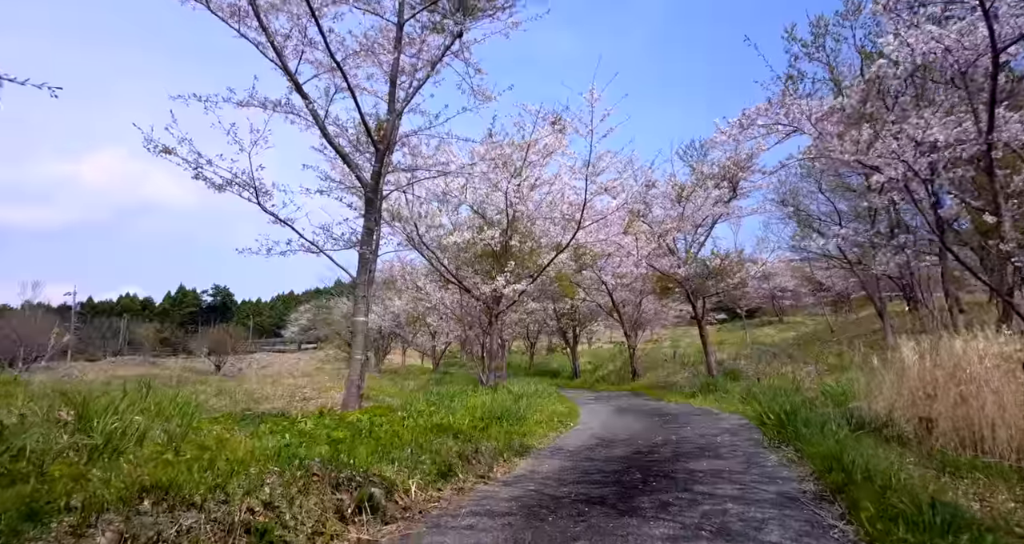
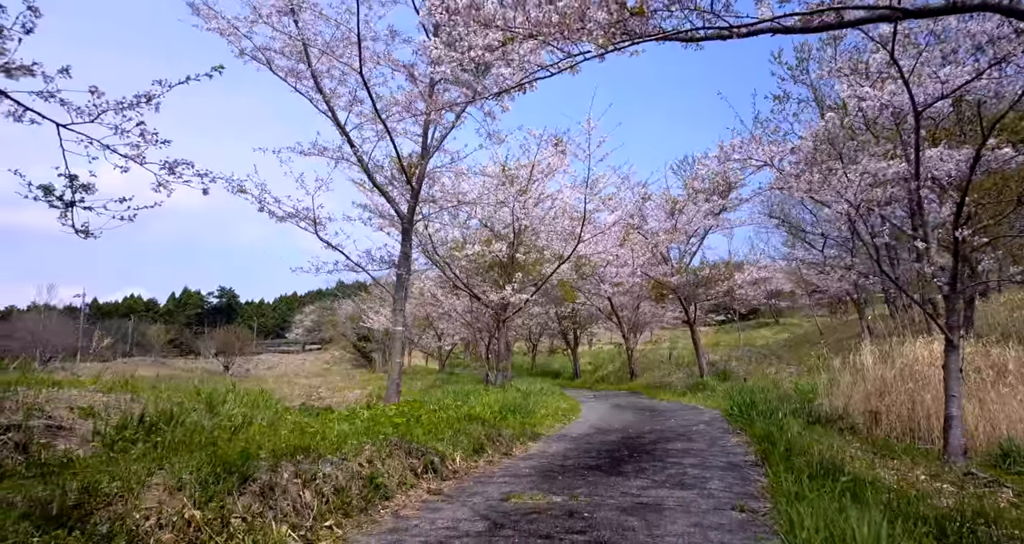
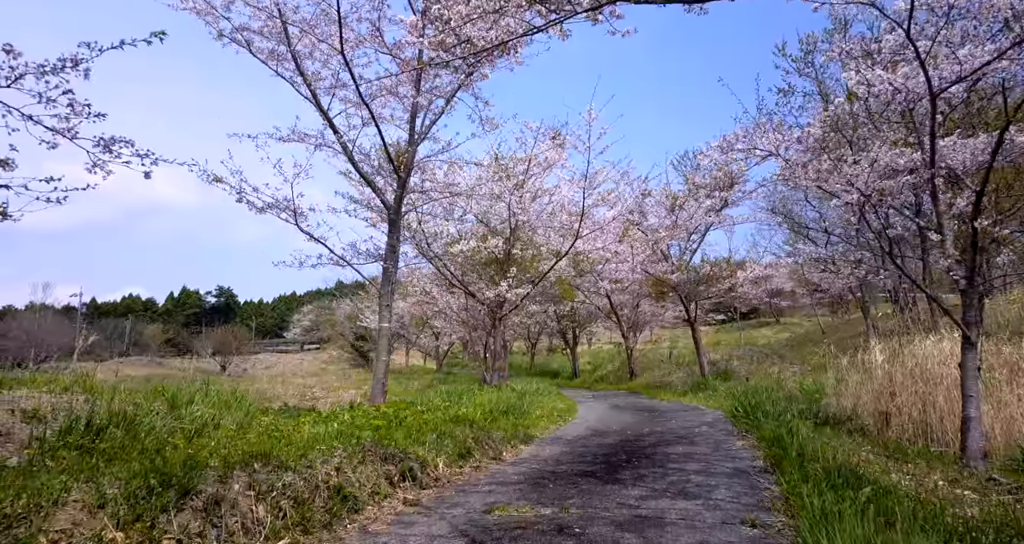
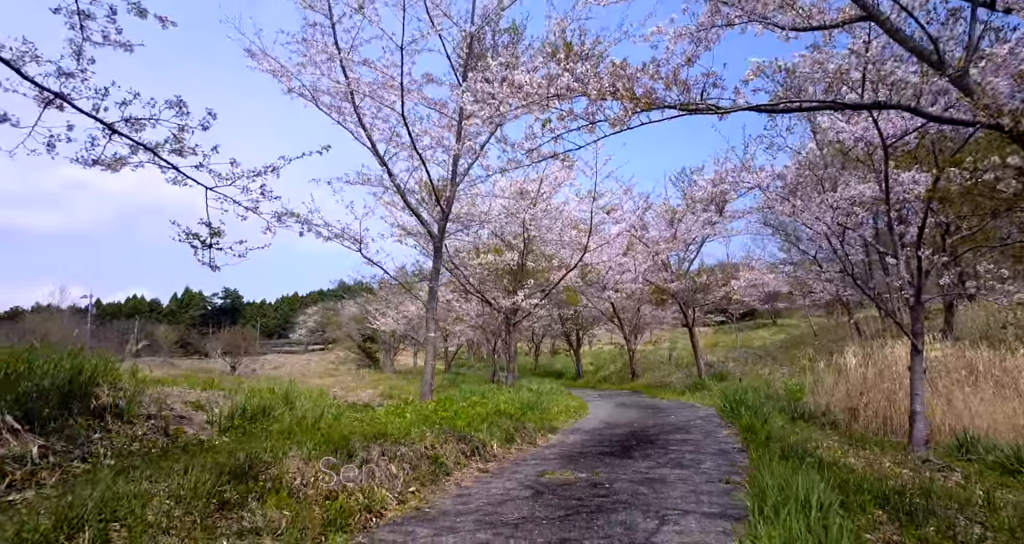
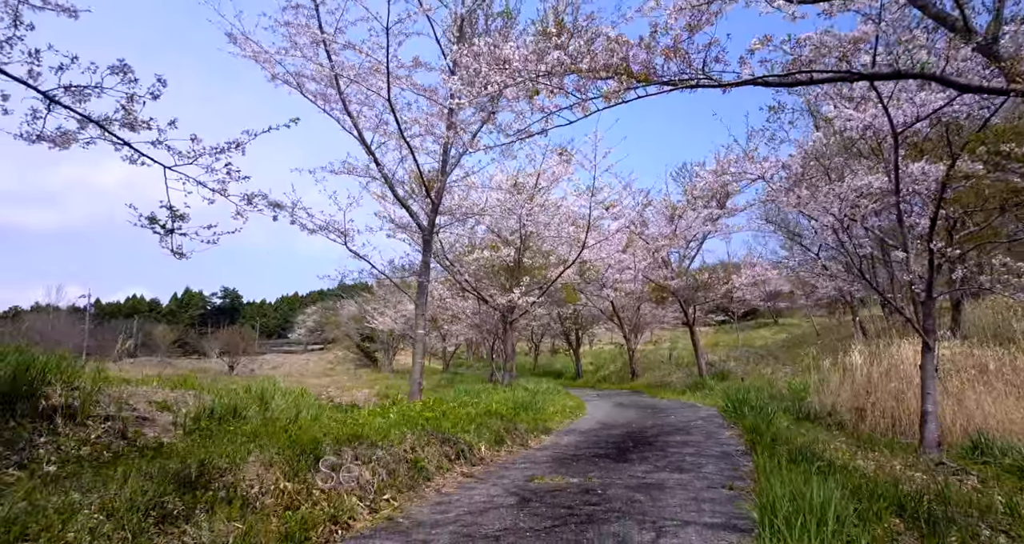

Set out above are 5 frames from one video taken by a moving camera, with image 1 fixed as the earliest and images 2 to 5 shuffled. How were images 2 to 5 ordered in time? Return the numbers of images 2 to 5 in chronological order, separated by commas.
3, 2, 5, 4
